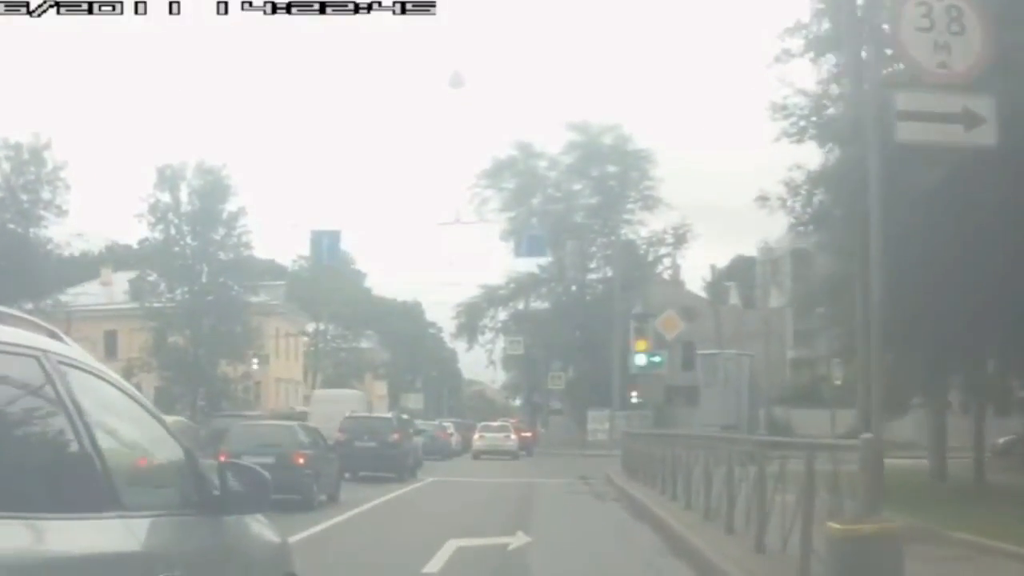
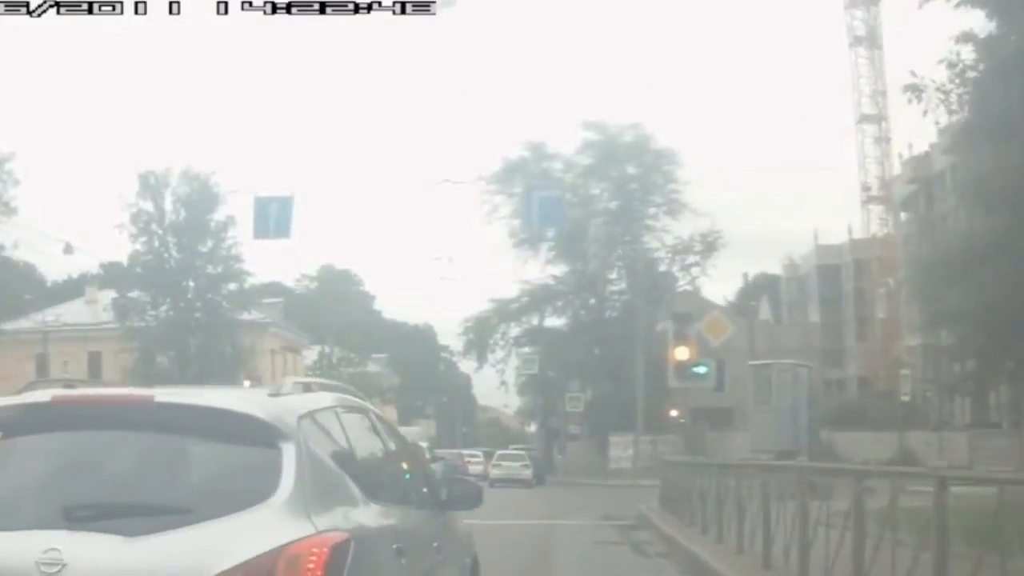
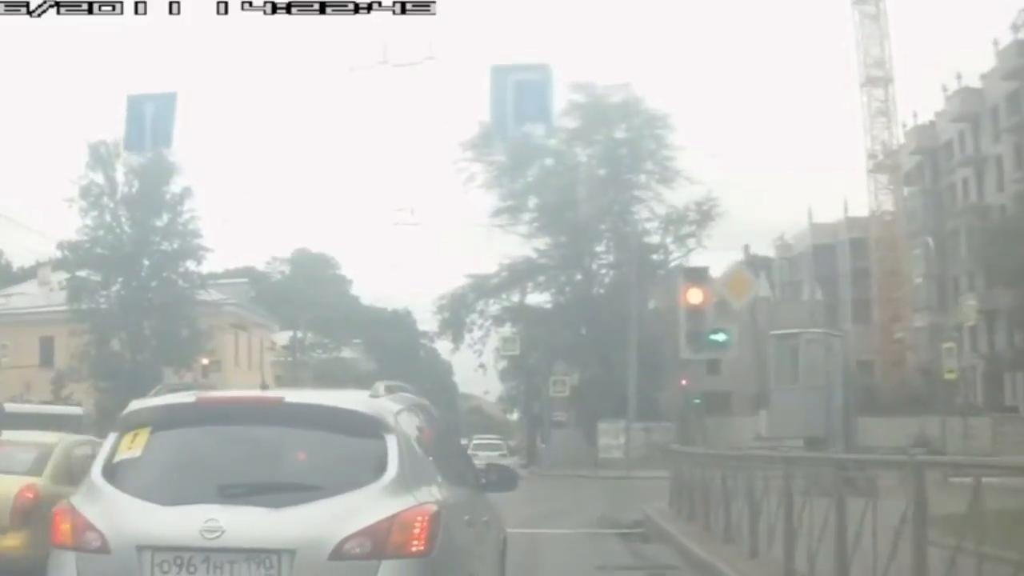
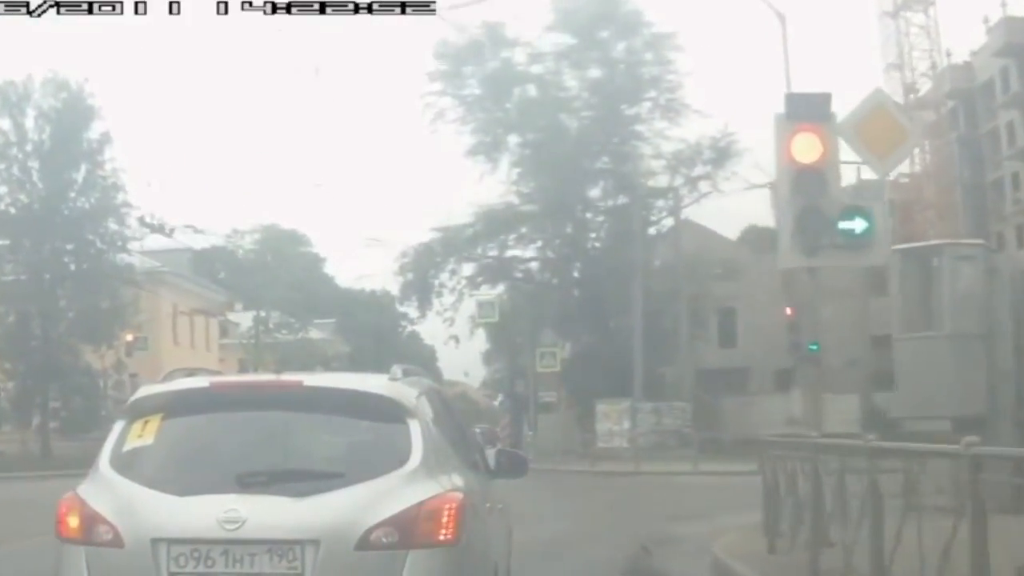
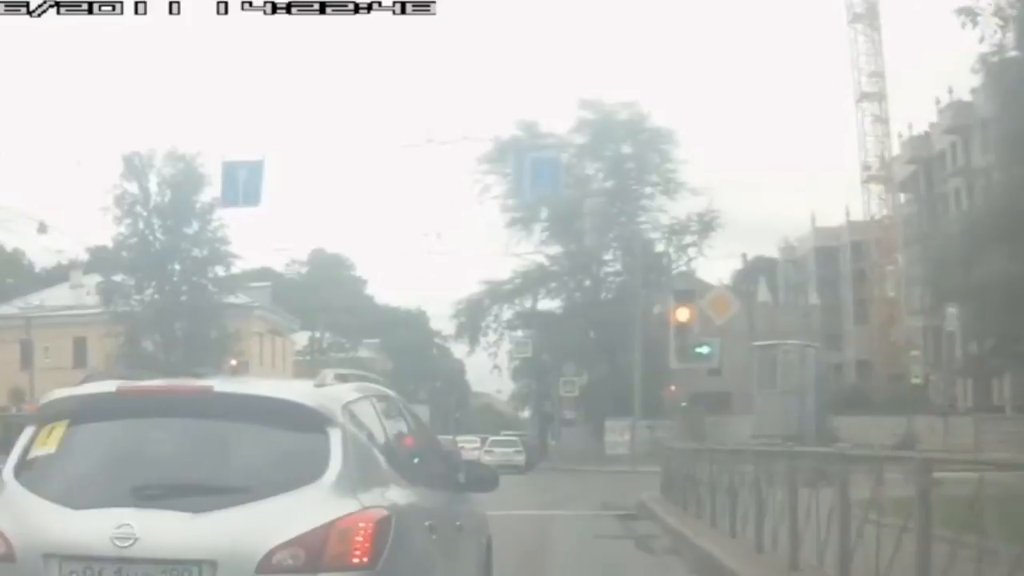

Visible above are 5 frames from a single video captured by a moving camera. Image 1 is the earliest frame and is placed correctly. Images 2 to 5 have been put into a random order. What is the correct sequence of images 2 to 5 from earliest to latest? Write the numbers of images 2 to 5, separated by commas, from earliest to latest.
2, 5, 3, 4
